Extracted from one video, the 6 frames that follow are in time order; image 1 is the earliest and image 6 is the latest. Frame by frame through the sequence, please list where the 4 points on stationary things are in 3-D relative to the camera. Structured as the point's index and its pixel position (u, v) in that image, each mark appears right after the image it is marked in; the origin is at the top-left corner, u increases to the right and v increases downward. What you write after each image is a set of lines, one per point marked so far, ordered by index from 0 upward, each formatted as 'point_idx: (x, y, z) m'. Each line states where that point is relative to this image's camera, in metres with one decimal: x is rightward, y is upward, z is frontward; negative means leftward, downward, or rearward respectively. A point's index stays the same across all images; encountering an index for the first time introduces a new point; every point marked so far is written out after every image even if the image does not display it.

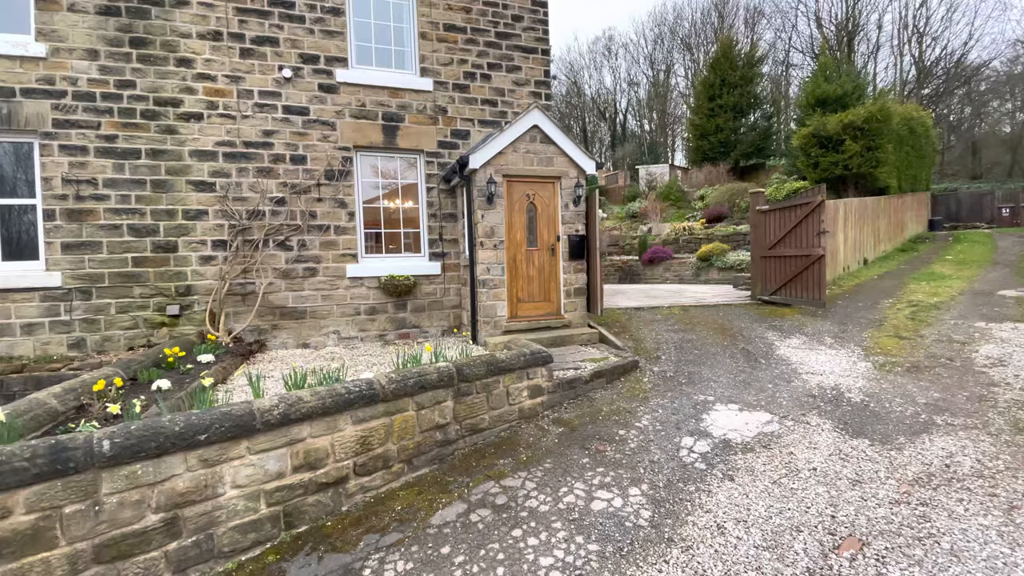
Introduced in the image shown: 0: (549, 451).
0: (+0.3, -1.2, +3.7) m
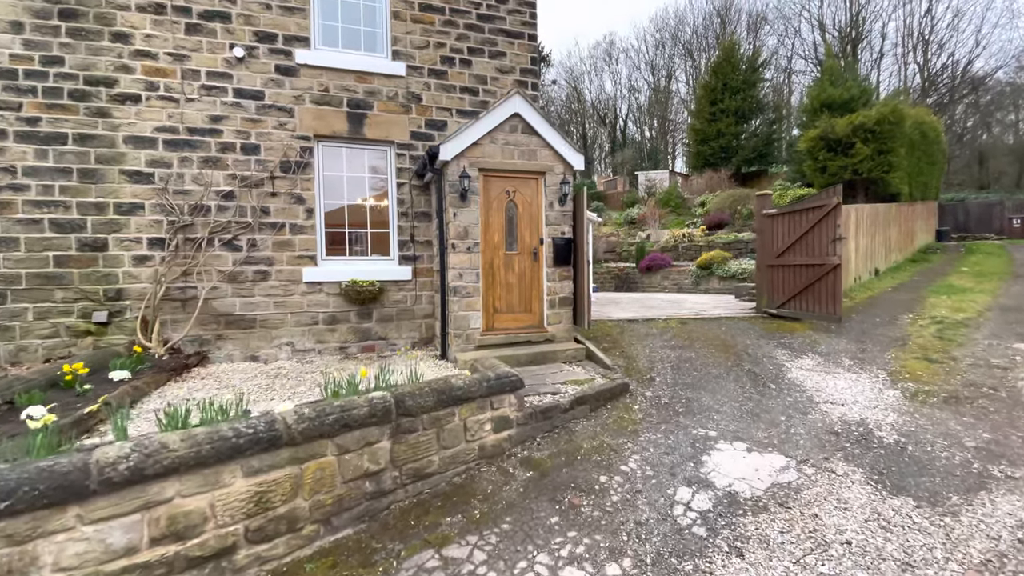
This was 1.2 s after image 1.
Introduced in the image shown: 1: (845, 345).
0: (0.0, -1.3, +2.9) m
1: (+3.7, -0.6, +5.6) m
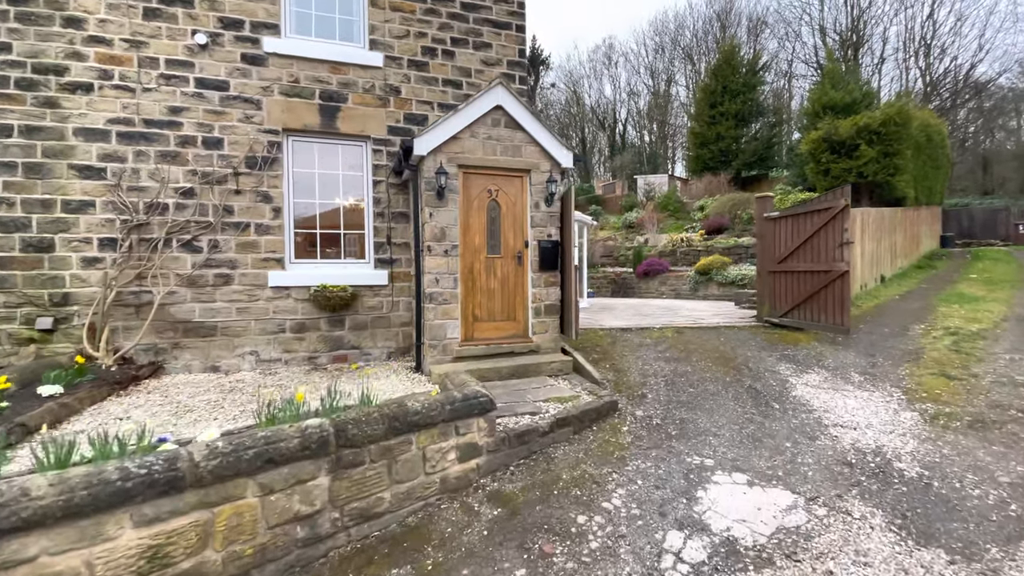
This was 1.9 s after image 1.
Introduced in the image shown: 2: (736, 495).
0: (-0.2, -1.3, +2.5) m
1: (+3.5, -0.7, +5.2) m
2: (+1.3, -1.2, +2.9) m
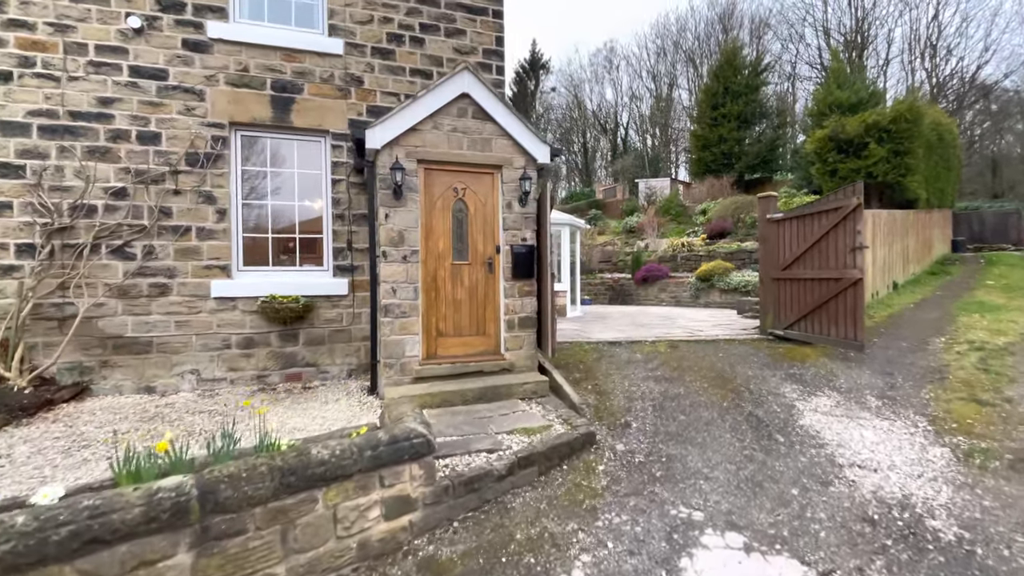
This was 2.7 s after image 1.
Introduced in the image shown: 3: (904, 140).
0: (-0.5, -1.4, +1.9) m
1: (+3.2, -0.8, +4.6) m
2: (+1.0, -1.3, +2.3) m
3: (+8.0, +3.0, +10.5) m
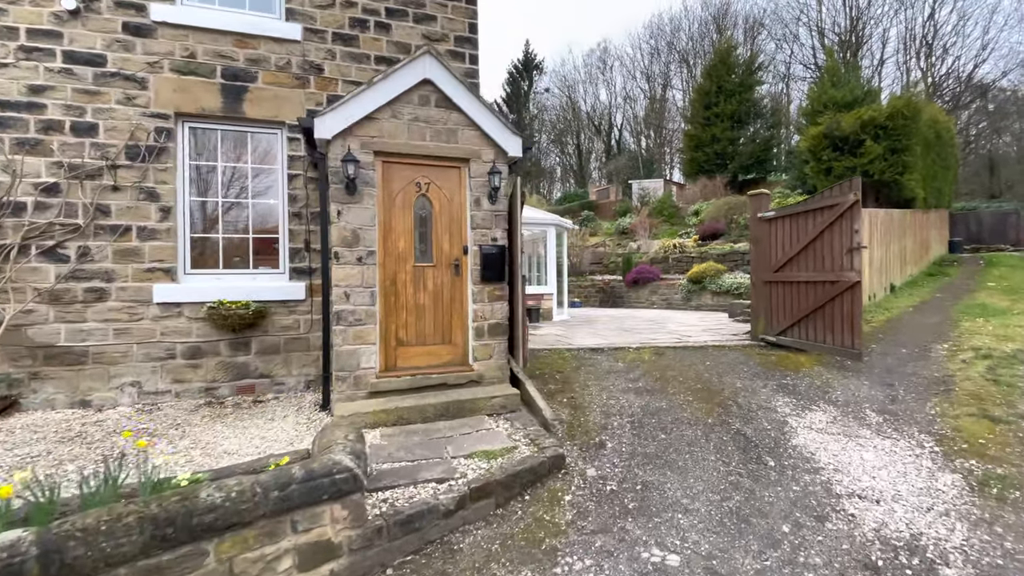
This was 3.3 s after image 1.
0: (-0.8, -1.4, +1.5) m
1: (+2.9, -0.8, +4.2) m
2: (+0.7, -1.3, +1.9) m
3: (+7.7, +3.0, +10.1) m
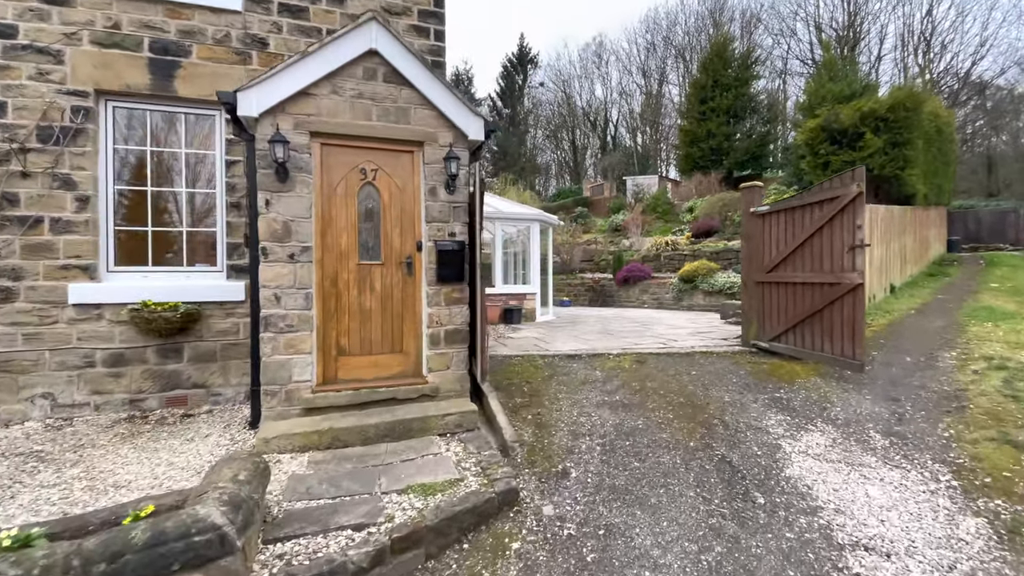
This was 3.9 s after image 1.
0: (-1.1, -1.4, +1.0) m
1: (+2.6, -0.9, +3.7) m
2: (+0.4, -1.3, +1.4) m
3: (+7.4, +3.0, +9.7) m
